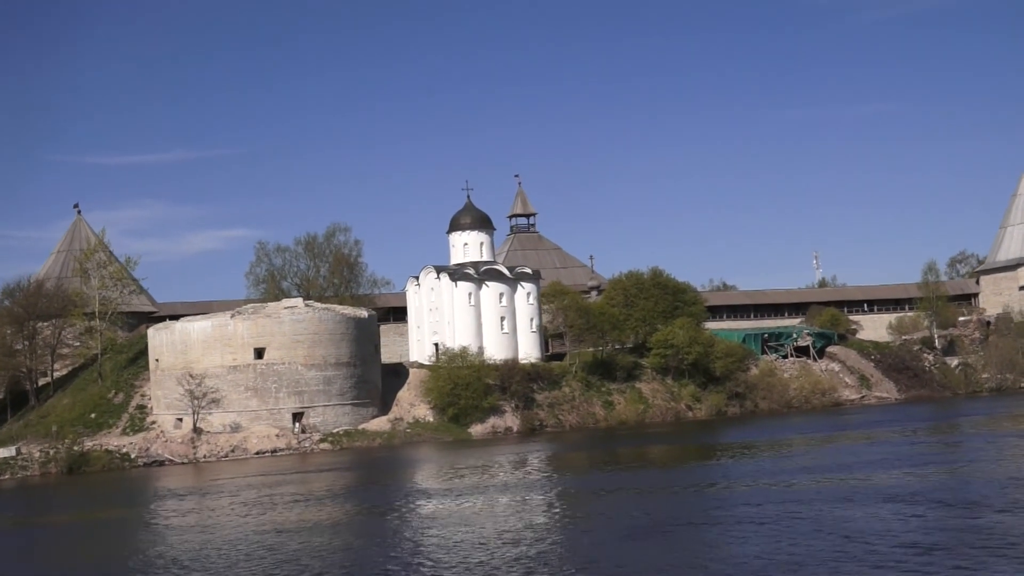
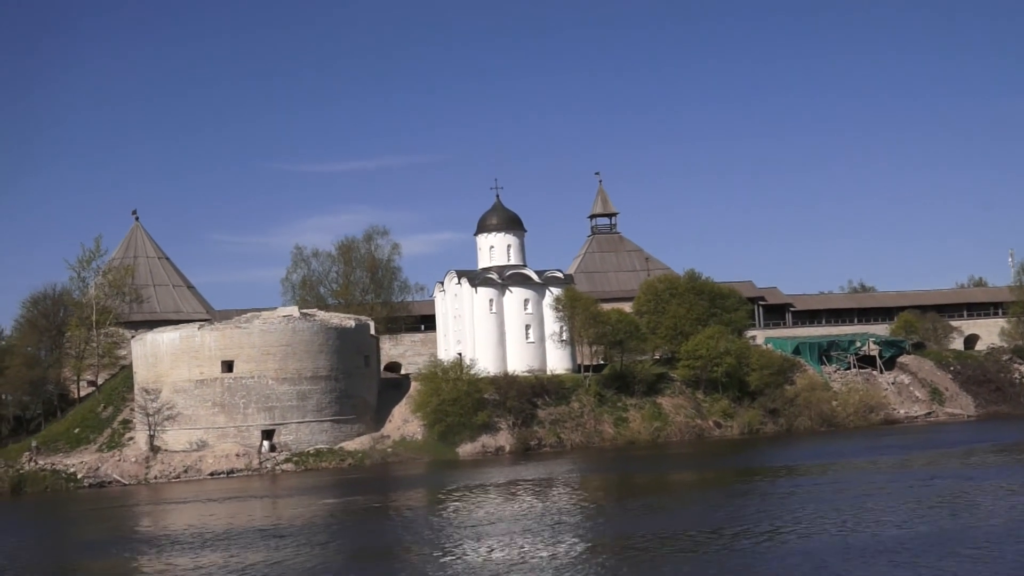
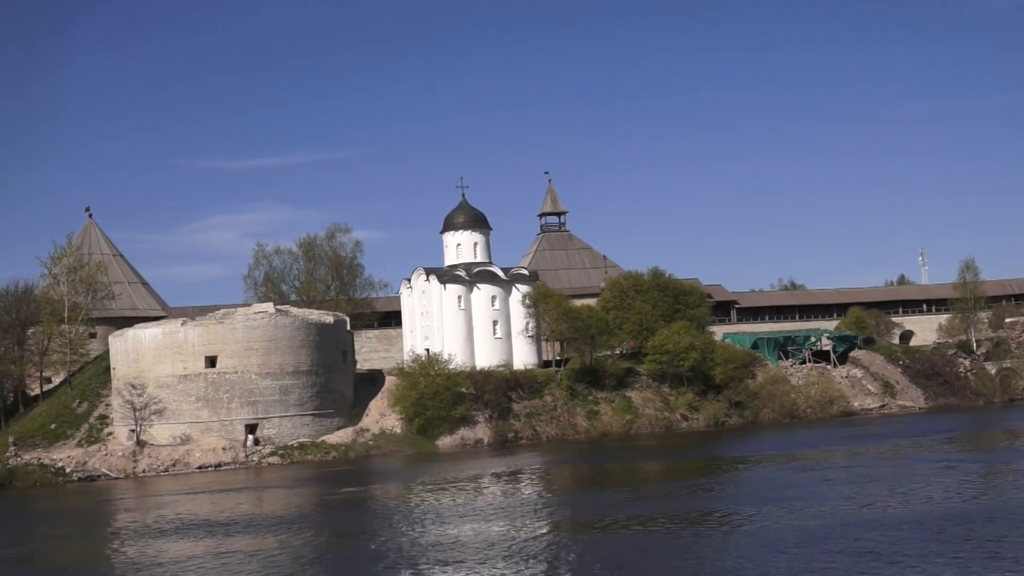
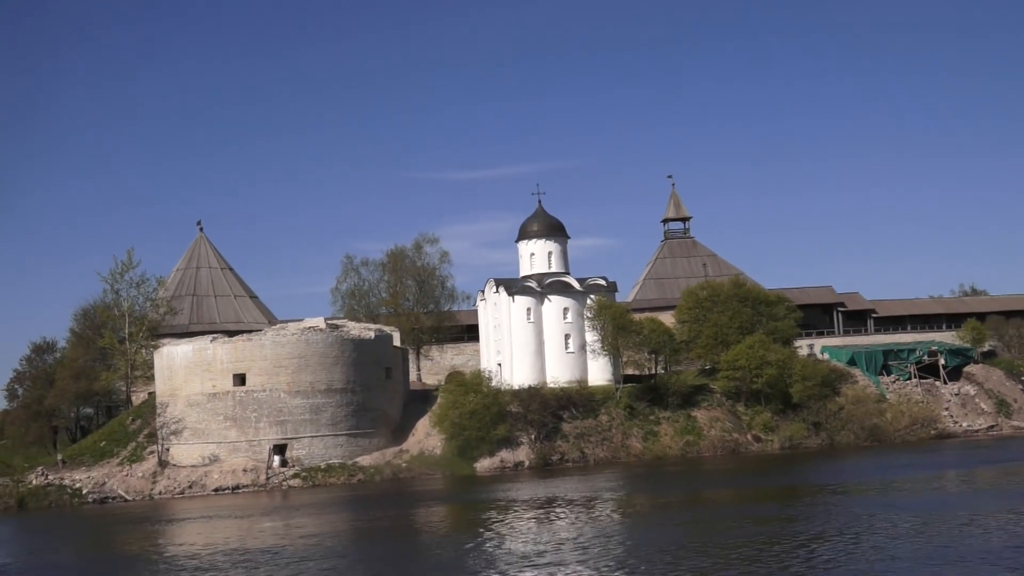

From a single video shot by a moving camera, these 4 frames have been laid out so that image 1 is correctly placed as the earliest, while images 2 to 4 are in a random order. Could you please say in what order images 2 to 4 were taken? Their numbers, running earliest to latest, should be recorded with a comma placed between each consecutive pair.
3, 2, 4
